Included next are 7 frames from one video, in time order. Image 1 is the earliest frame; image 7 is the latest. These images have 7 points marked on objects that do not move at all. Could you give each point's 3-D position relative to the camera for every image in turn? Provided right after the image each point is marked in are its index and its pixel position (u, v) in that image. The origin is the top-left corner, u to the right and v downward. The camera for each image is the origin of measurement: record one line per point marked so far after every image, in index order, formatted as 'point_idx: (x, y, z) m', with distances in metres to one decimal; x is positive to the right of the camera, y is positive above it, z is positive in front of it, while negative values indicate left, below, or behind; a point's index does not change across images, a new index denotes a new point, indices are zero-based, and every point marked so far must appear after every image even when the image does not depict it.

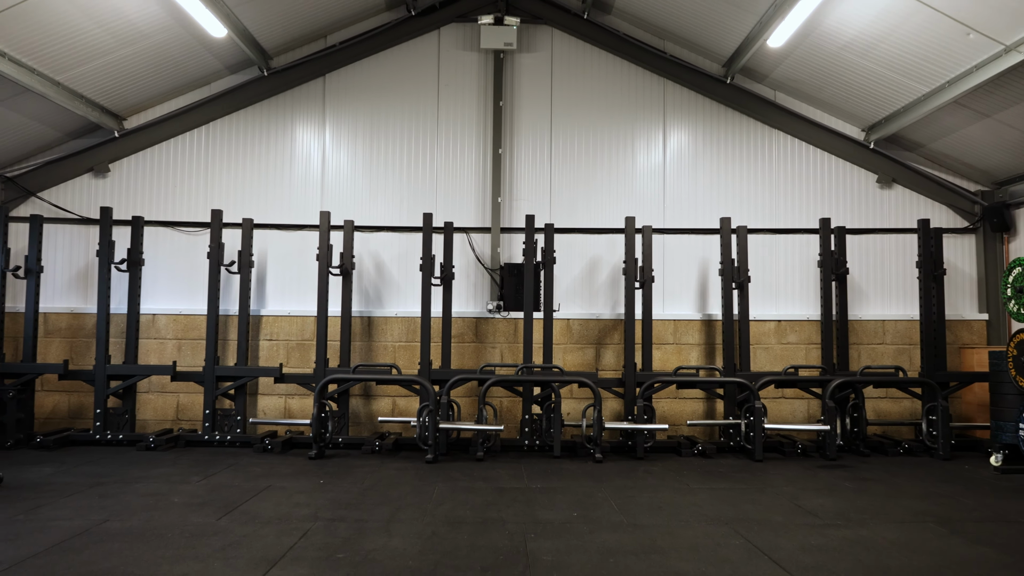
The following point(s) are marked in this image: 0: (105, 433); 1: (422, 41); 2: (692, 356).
0: (-2.3, -0.8, +5.0) m
1: (-0.6, +1.6, +5.8) m
2: (+1.1, -0.4, +5.5) m
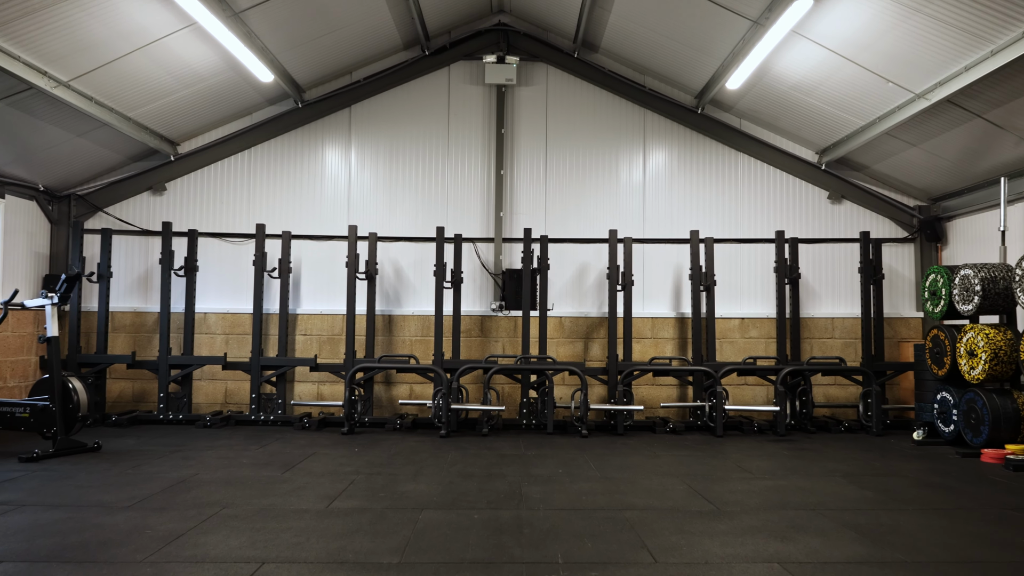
0: (-2.3, -0.8, +5.9) m
1: (-0.6, +1.6, +6.7) m
2: (+1.1, -0.4, +6.4) m
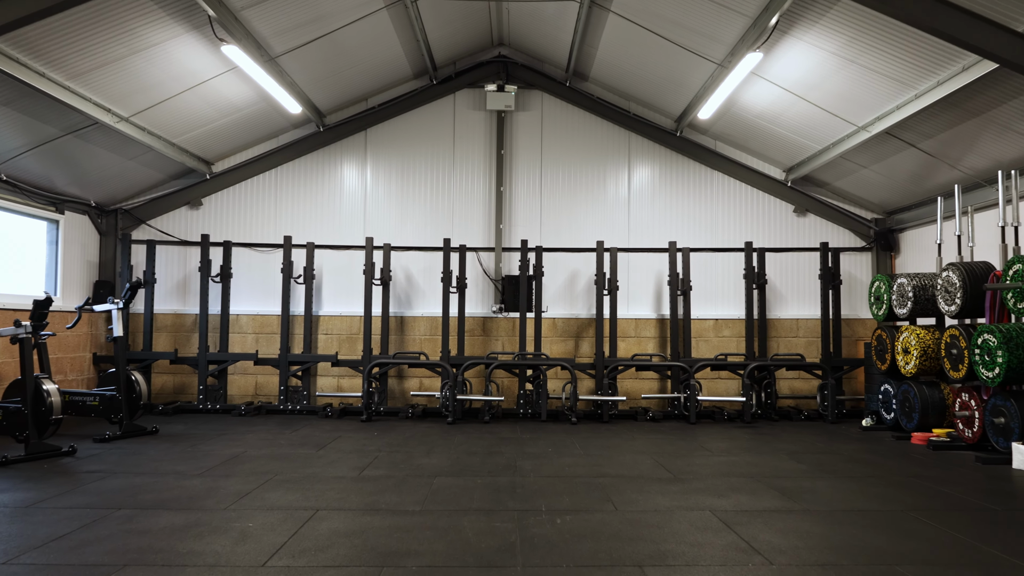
0: (-2.3, -0.9, +6.6) m
1: (-0.6, +1.5, +7.5) m
2: (+1.1, -0.5, +7.2) m
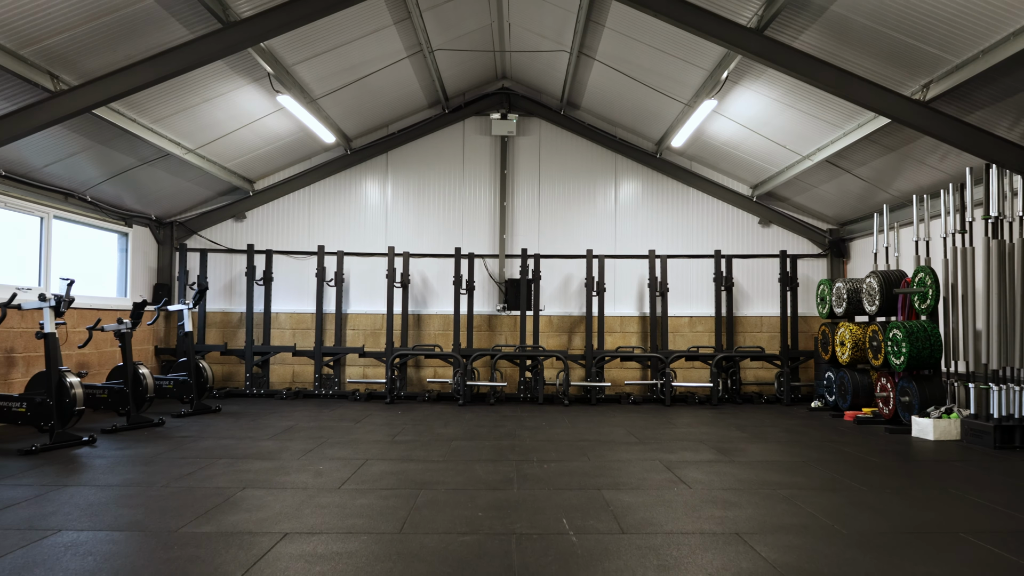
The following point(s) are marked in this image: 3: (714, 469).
0: (-2.3, -0.9, +7.8) m
1: (-0.6, +1.5, +8.6) m
2: (+1.1, -0.5, +8.3) m
3: (+0.9, -0.8, +4.2) m
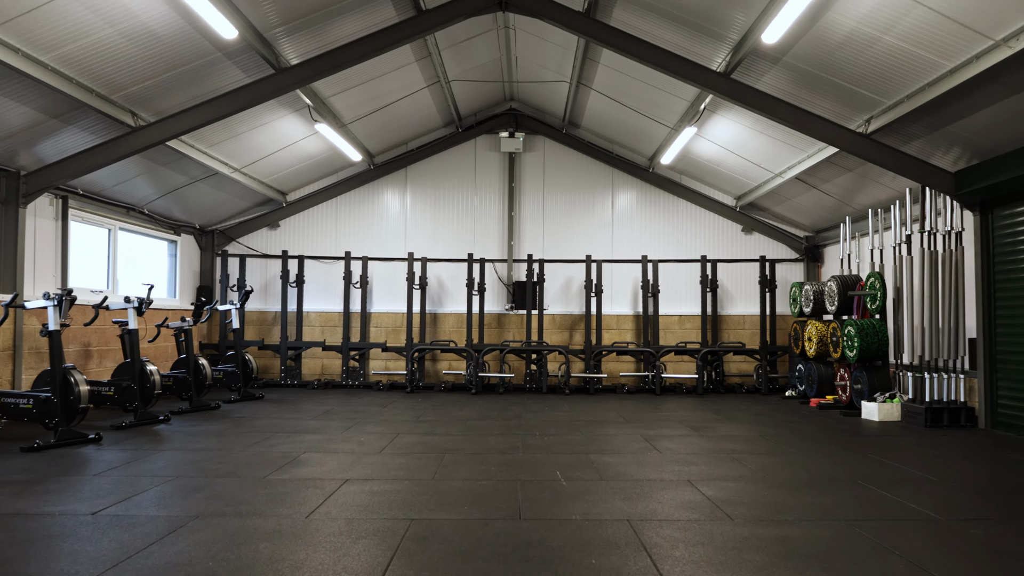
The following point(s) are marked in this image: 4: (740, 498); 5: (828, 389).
0: (-2.2, -0.9, +8.7) m
1: (-0.5, +1.5, +9.5) m
2: (+1.2, -0.5, +9.2) m
3: (+1.0, -0.9, +5.1) m
4: (+0.9, -0.8, +3.4) m
5: (+2.6, -0.8, +7.3) m
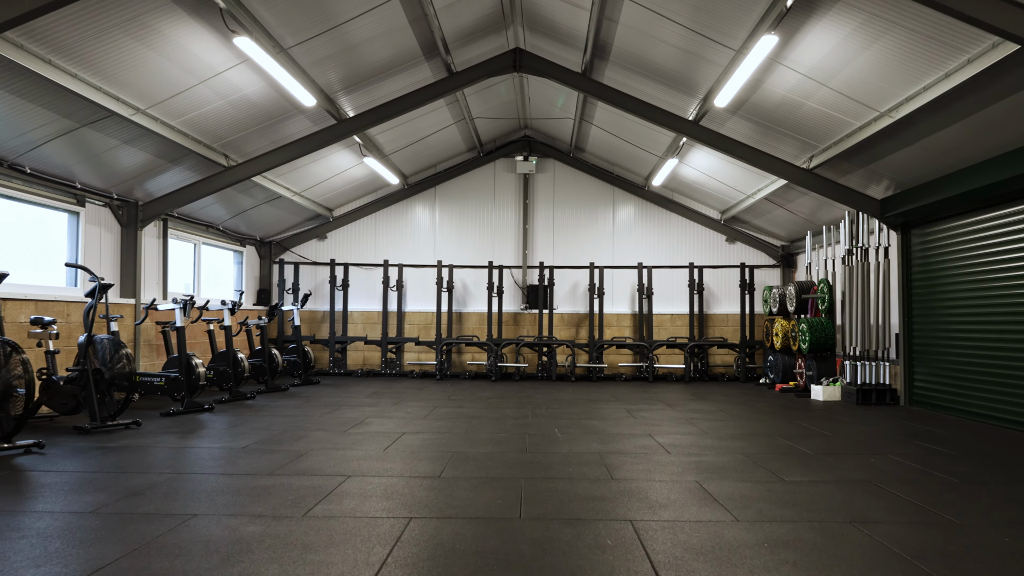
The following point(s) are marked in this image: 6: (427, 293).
0: (-2.0, -0.9, +10.2) m
1: (-0.3, +1.5, +11.0) m
2: (+1.4, -0.5, +10.6) m
3: (+1.1, -0.9, +6.5) m
4: (+0.9, -0.8, +4.9) m
5: (+2.7, -0.9, +8.8) m
6: (-1.0, -0.1, +10.8) m
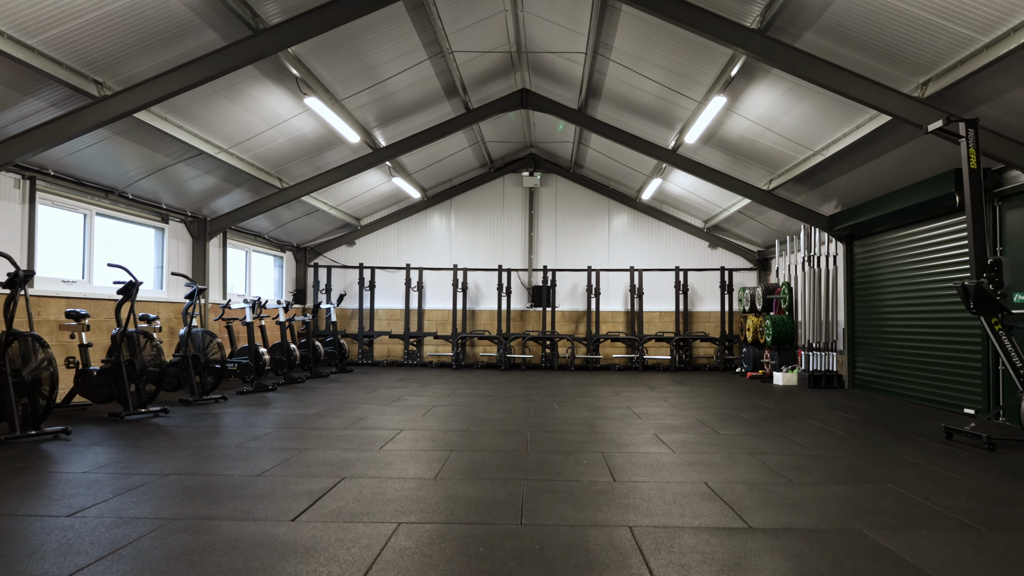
0: (-1.9, -0.9, +11.6) m
1: (-0.2, +1.5, +12.4) m
2: (+1.4, -0.5, +12.0) m
3: (+1.1, -0.9, +7.9) m
4: (+1.0, -0.9, +6.3) m
5: (+2.8, -0.9, +10.1) m
6: (-0.9, -0.1, +12.2) m
